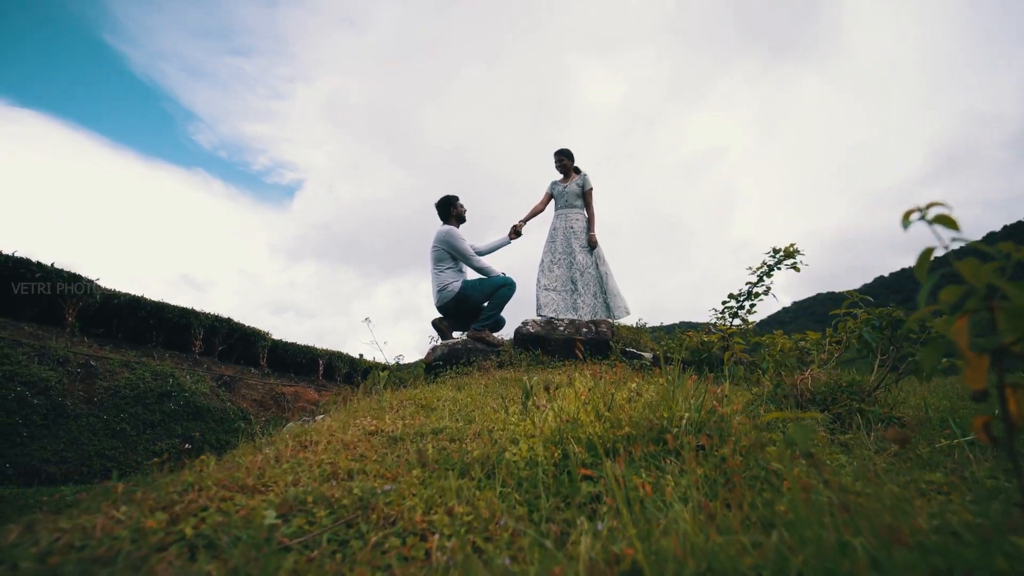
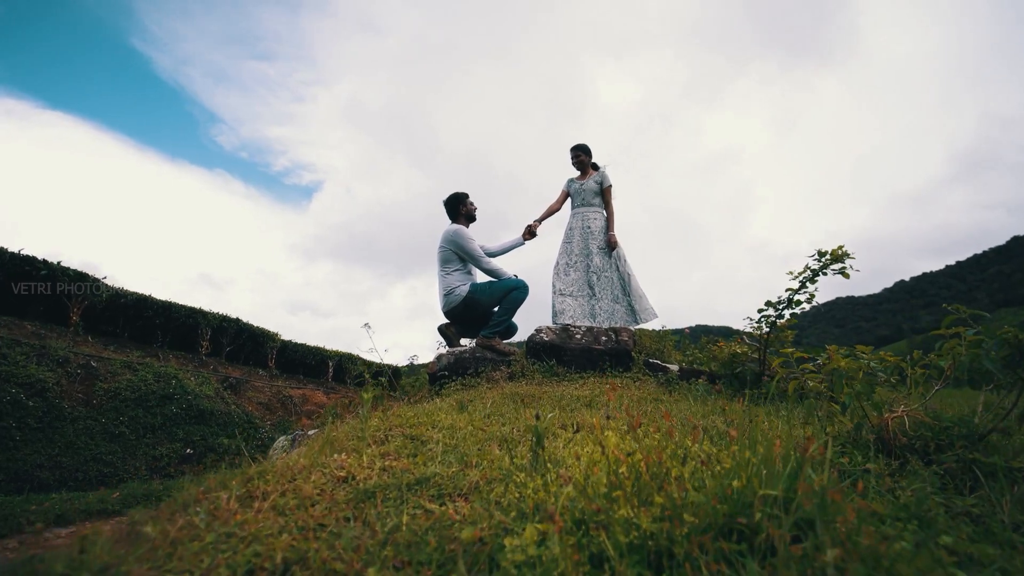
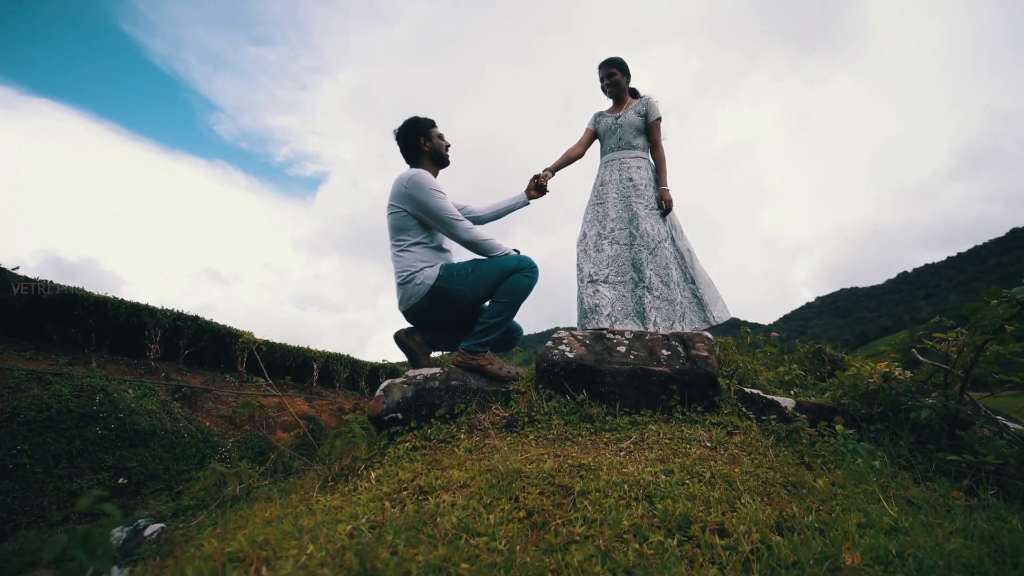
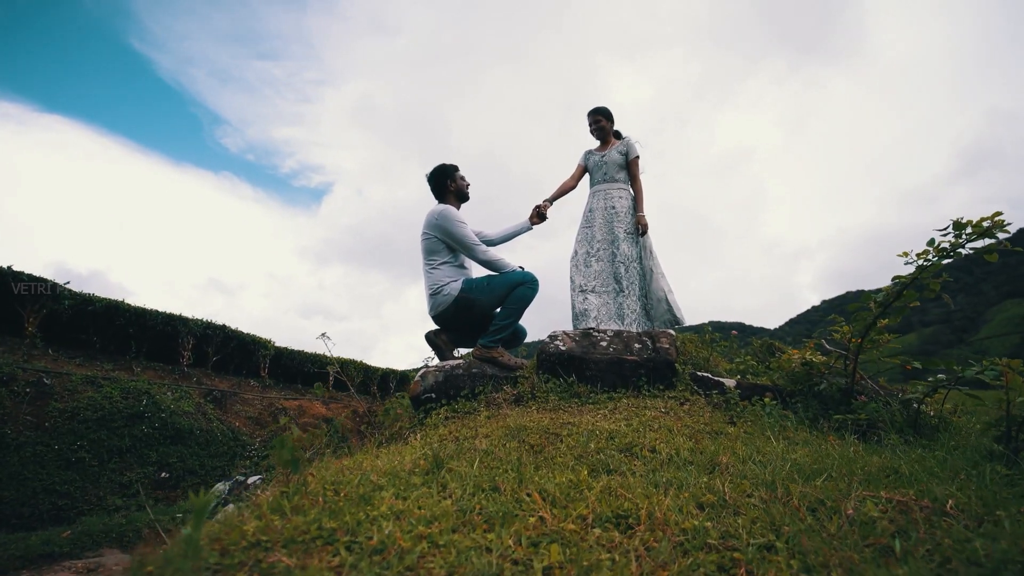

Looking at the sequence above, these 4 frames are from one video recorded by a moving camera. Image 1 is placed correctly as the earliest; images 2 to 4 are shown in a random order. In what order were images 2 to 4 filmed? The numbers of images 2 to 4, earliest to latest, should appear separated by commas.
2, 4, 3
